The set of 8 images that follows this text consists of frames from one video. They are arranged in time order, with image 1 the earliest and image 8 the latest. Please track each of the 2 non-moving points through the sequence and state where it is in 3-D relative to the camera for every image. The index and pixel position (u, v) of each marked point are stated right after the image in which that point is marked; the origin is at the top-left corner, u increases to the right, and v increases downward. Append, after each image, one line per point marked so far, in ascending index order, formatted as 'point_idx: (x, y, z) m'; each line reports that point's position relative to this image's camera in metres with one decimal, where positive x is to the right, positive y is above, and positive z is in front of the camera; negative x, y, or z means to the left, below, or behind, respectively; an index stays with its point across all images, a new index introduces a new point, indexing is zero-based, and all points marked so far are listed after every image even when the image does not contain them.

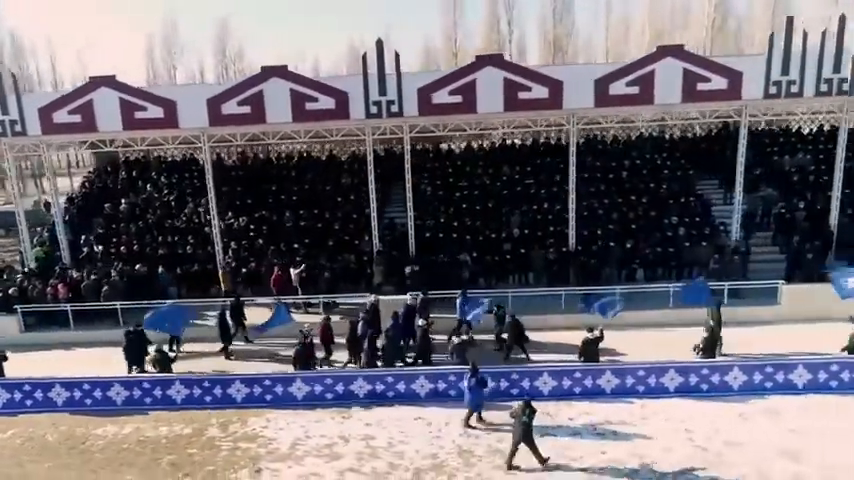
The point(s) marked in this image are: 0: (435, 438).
0: (+0.1, -2.8, +9.2) m
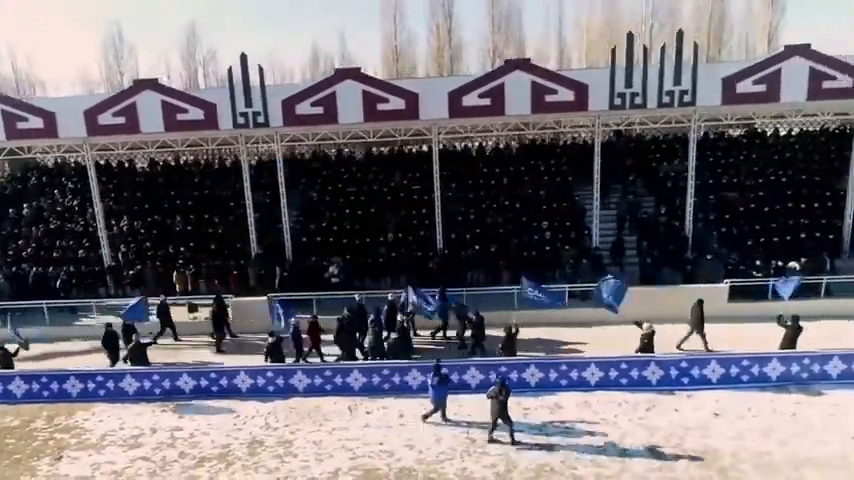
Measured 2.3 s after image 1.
0: (-3.0, -2.9, +10.0) m
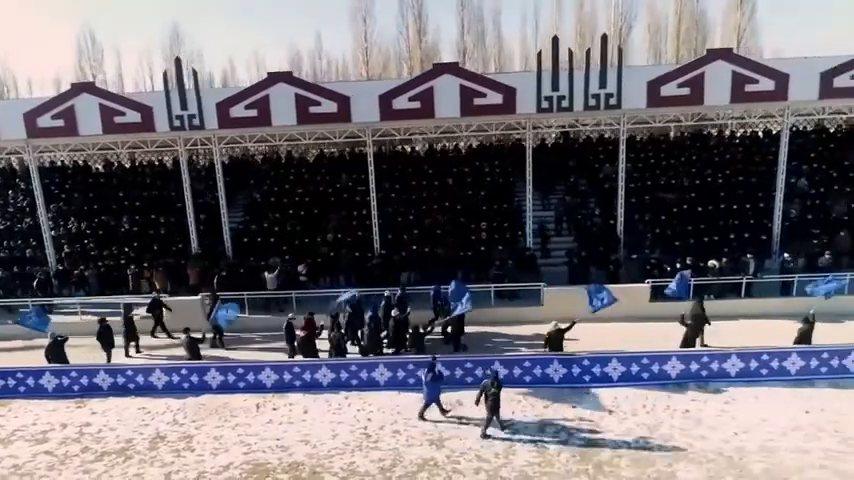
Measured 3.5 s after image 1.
0: (-4.5, -3.0, +10.2) m
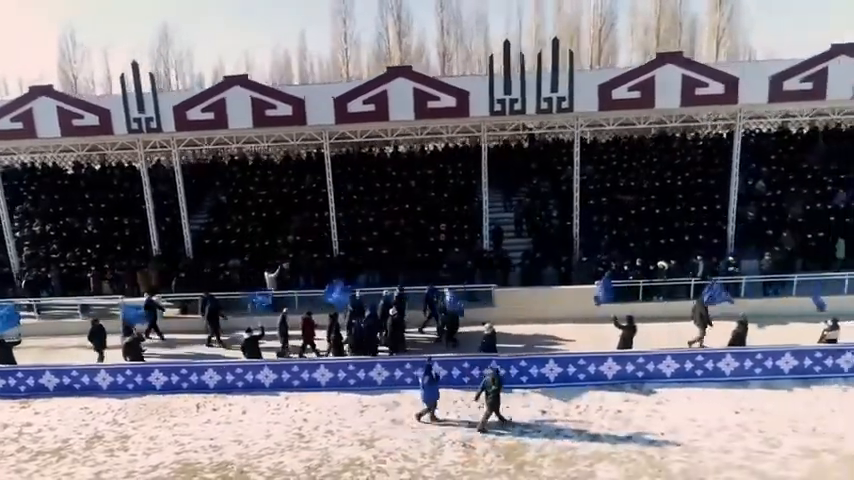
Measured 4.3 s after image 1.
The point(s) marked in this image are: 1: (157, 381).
0: (-5.6, -3.0, +10.4) m
1: (-4.7, -2.5, +11.3) m
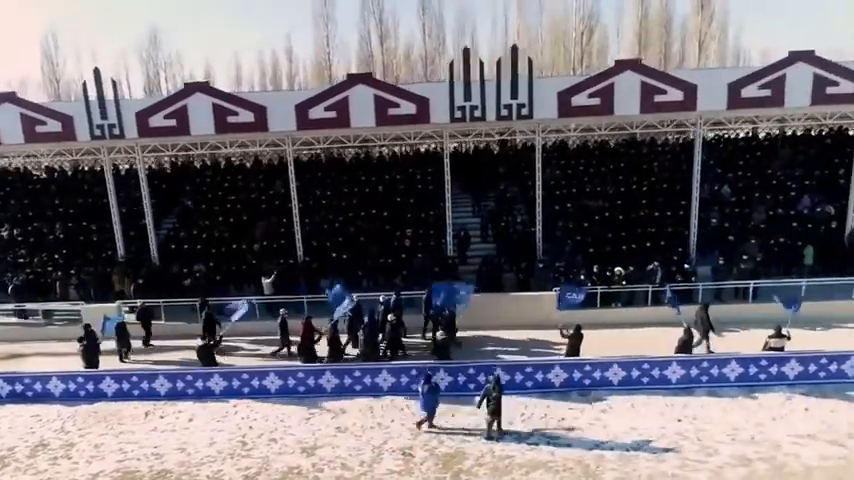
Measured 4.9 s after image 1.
0: (-6.5, -3.1, +10.5) m
1: (-5.6, -2.6, +11.4) m
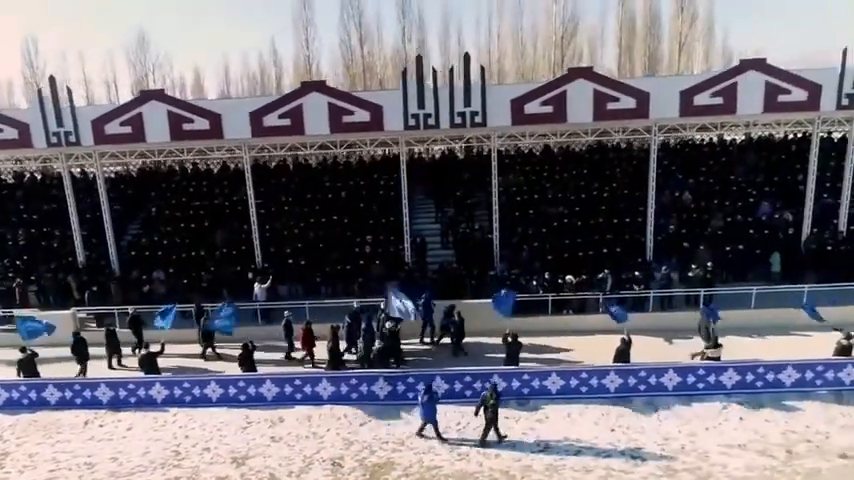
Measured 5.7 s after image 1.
0: (-7.5, -3.3, +10.5) m
1: (-6.7, -2.8, +11.4) m
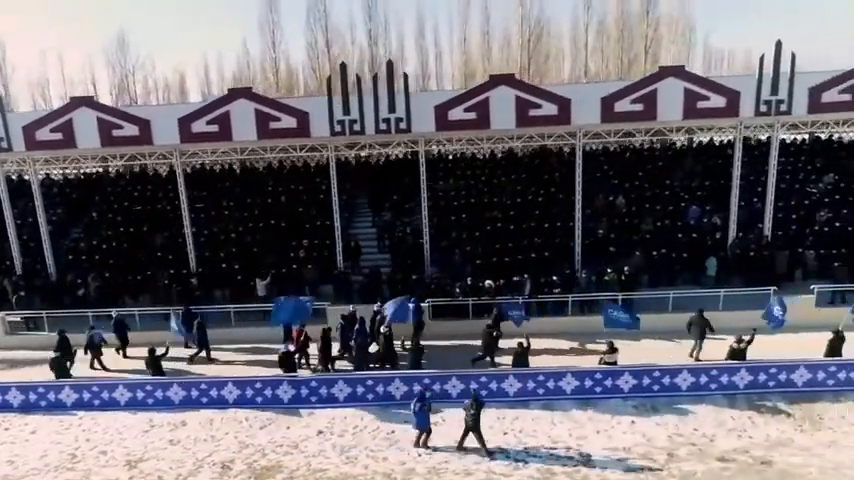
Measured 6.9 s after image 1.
0: (-9.2, -3.4, +10.7) m
1: (-8.4, -2.9, +11.6) m
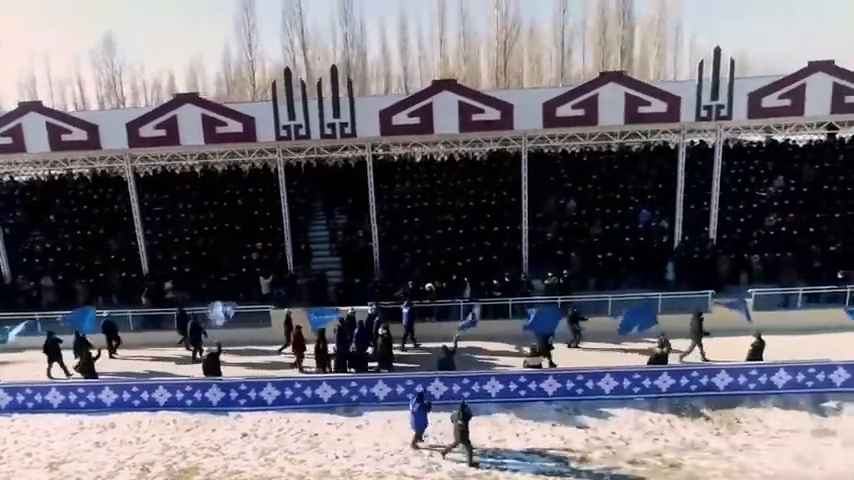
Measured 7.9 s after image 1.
0: (-10.5, -3.5, +10.9) m
1: (-9.7, -3.0, +11.8) m
